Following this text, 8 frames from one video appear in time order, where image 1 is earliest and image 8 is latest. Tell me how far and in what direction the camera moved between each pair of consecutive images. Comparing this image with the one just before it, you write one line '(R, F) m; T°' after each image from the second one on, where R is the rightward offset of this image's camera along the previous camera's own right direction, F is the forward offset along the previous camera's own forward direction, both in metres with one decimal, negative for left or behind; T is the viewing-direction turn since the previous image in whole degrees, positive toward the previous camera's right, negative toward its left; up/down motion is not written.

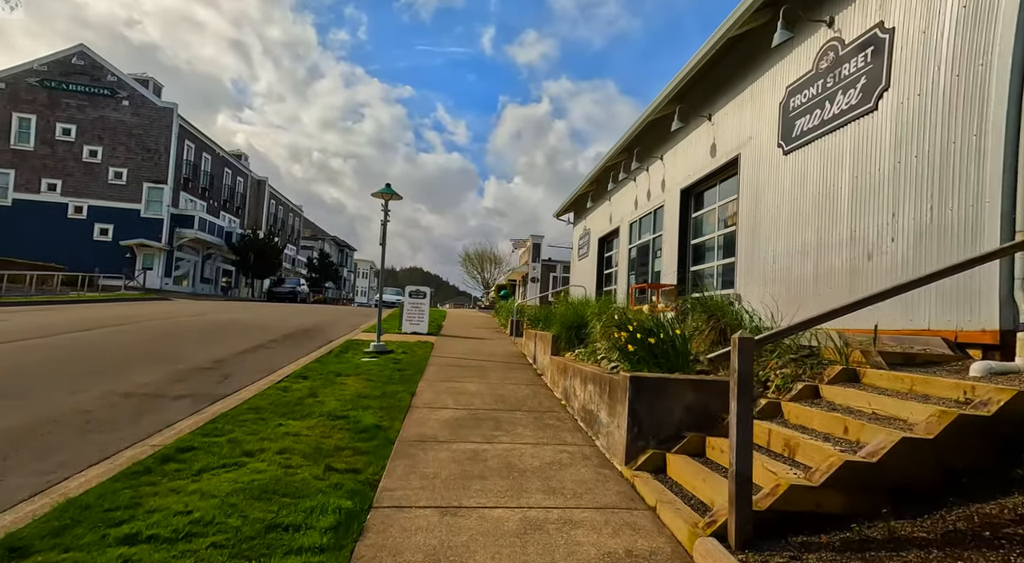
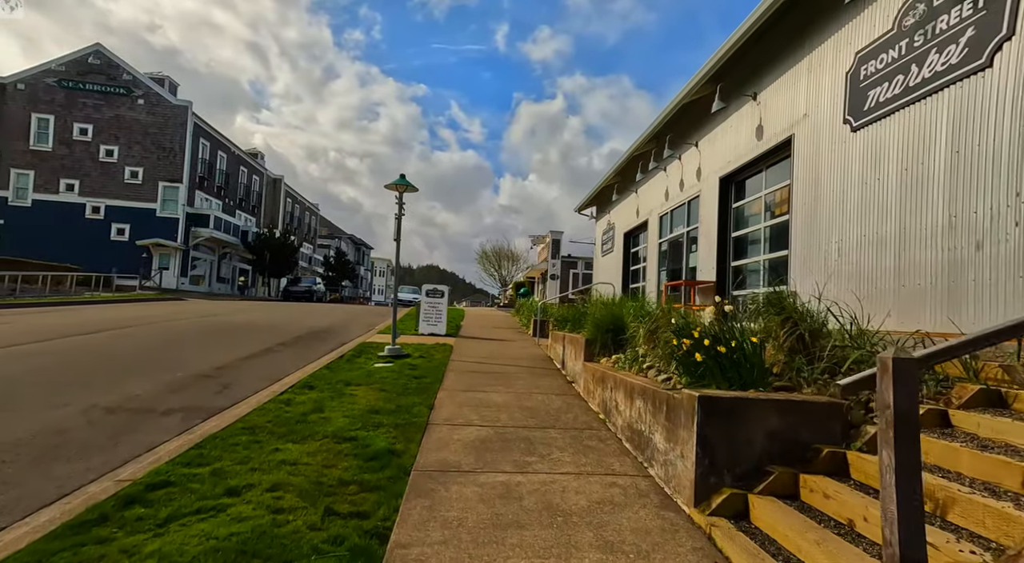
(-0.1, +0.8) m; -2°
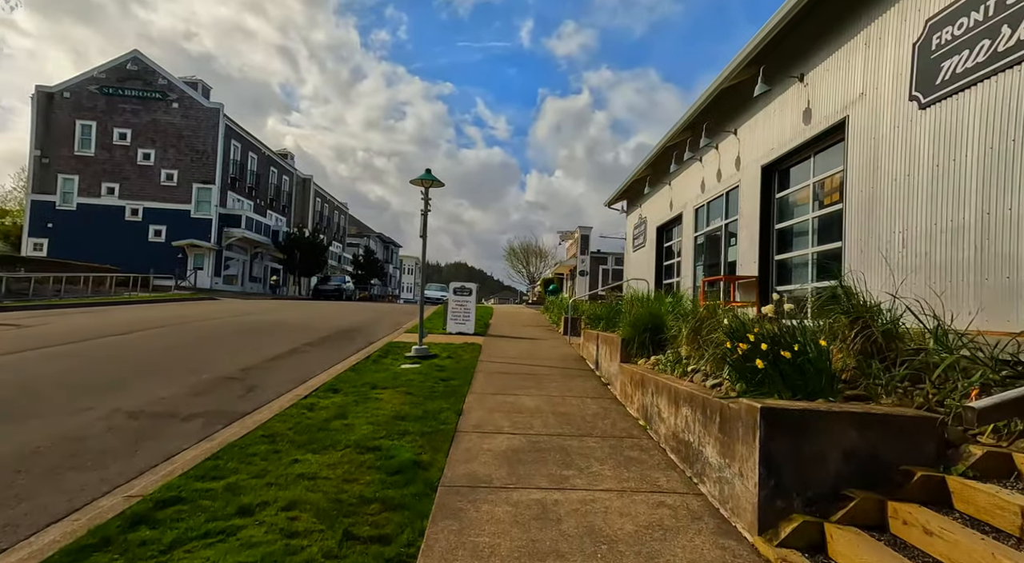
(0.0, +0.4) m; -3°
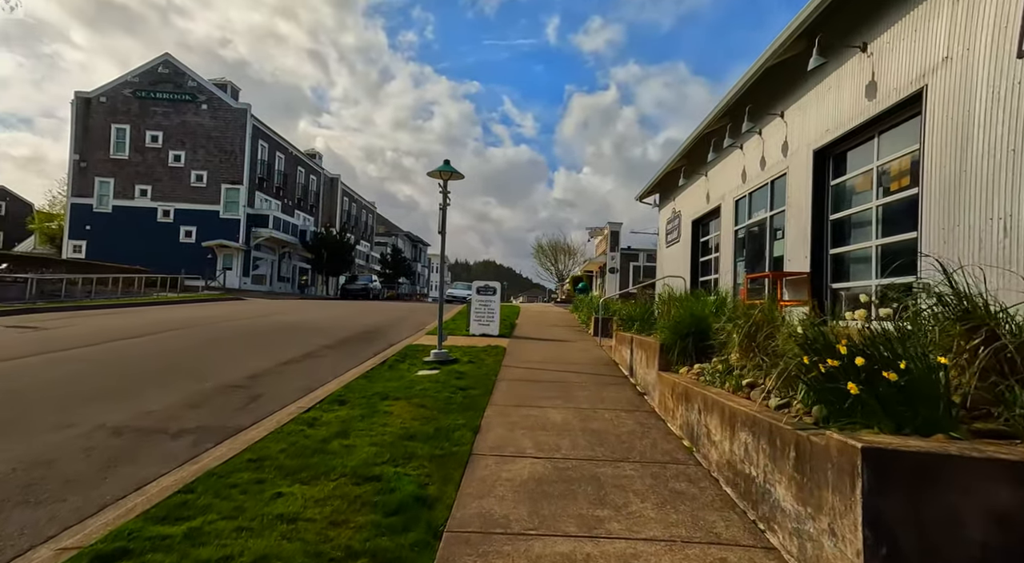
(0.0, +0.7) m; -3°
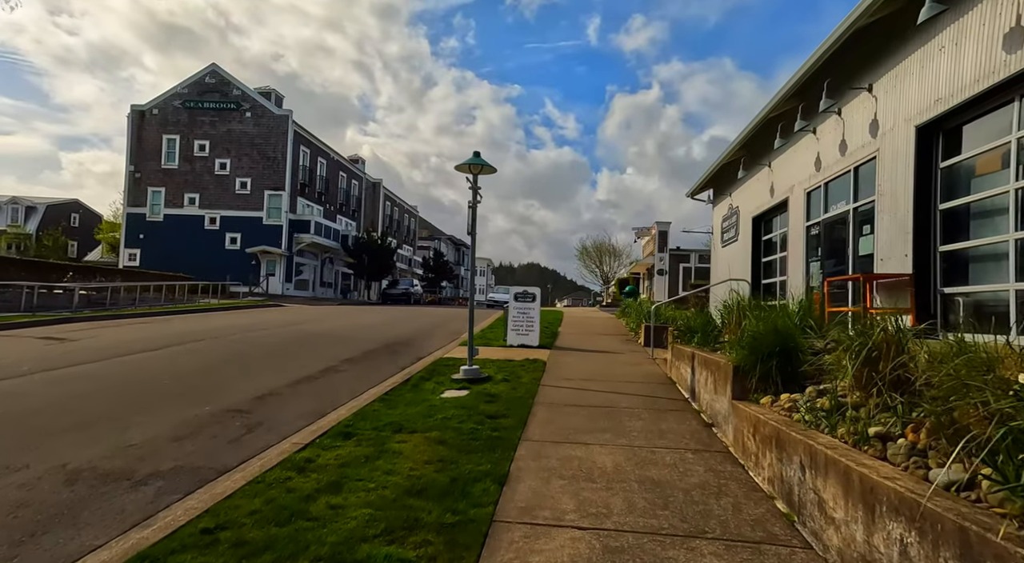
(+0.1, +1.1) m; -4°
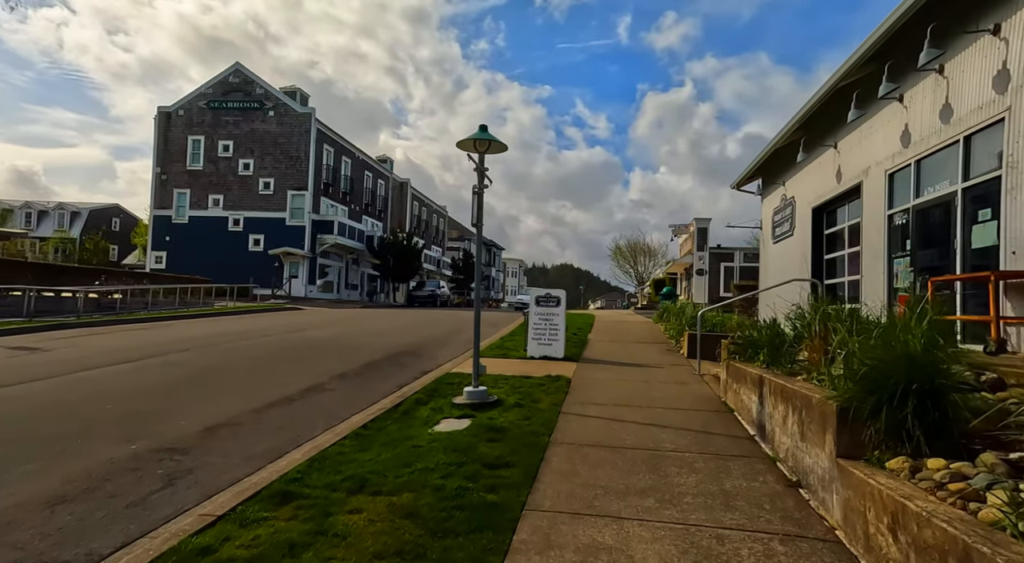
(+0.2, +1.6) m; -3°
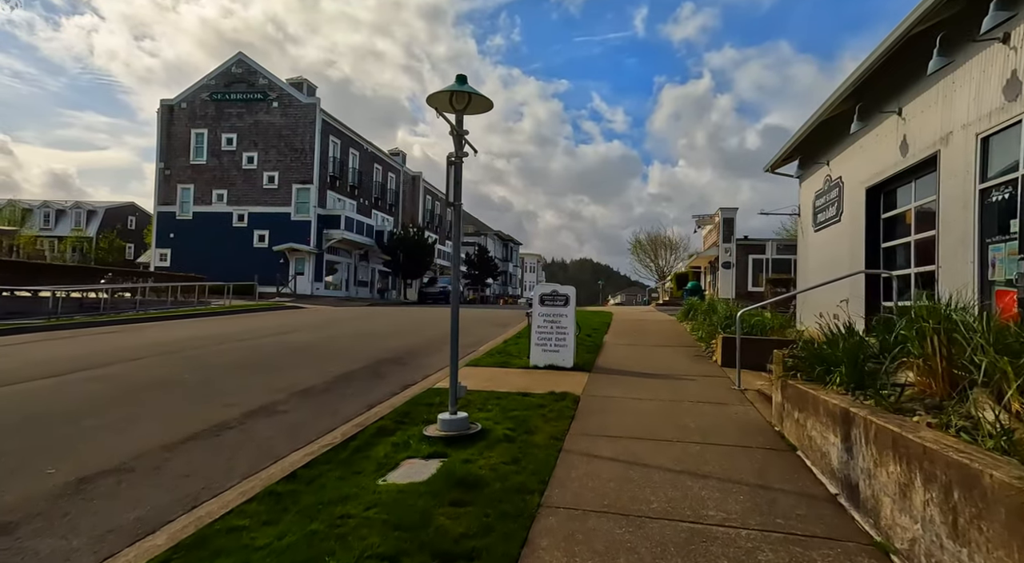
(+0.3, +1.6) m; -2°
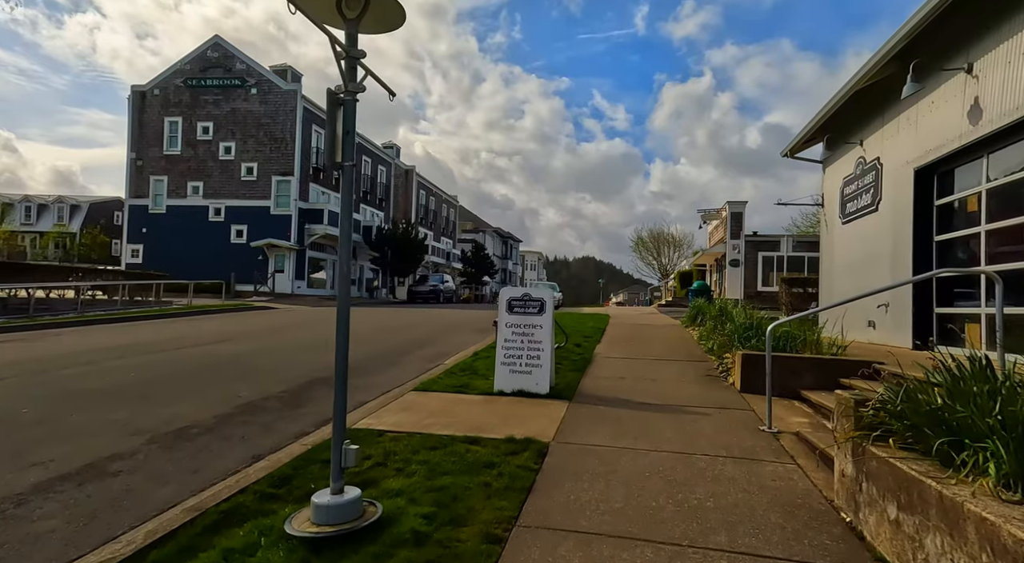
(+0.5, +2.0) m; 0°
